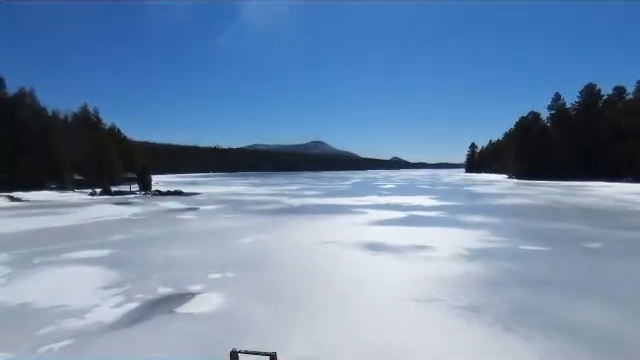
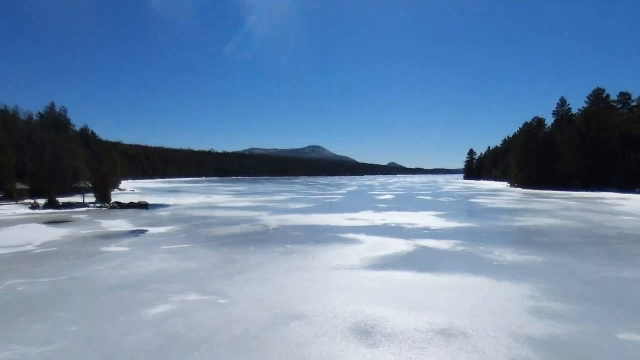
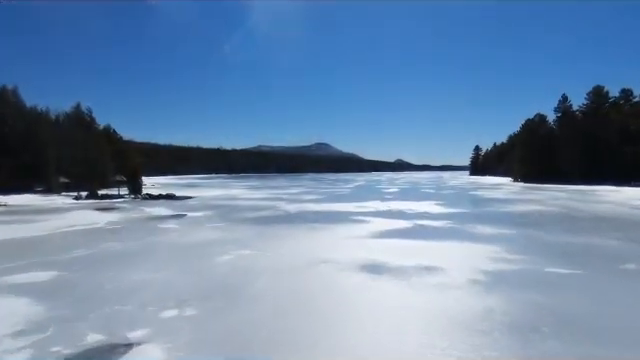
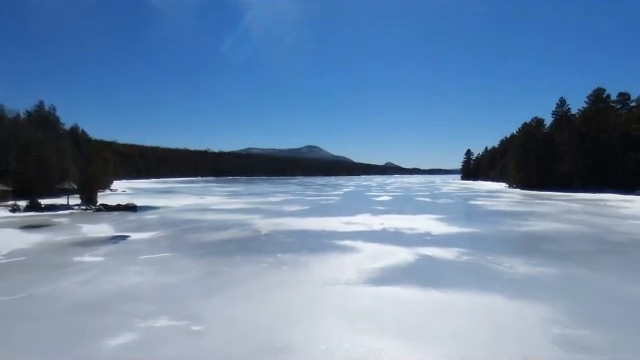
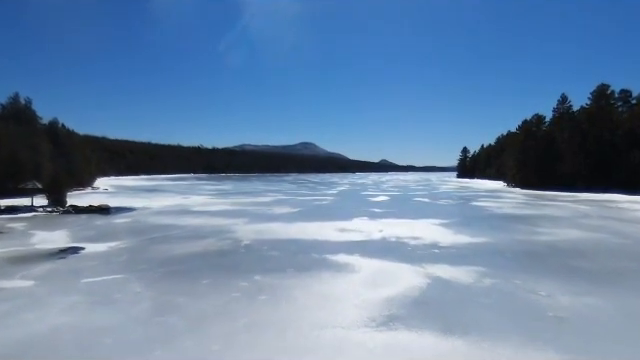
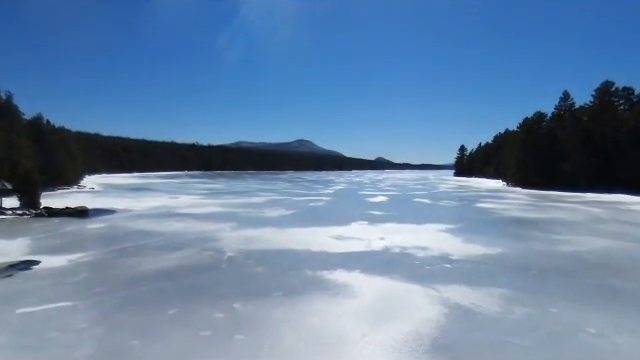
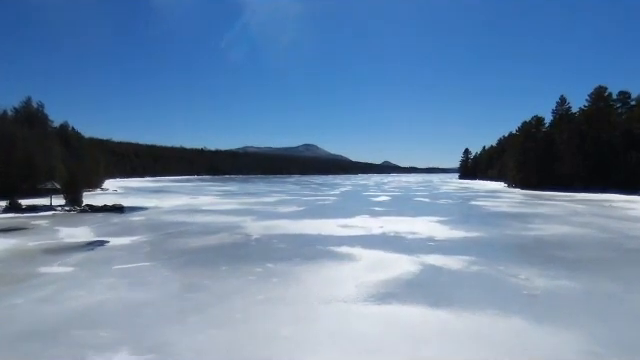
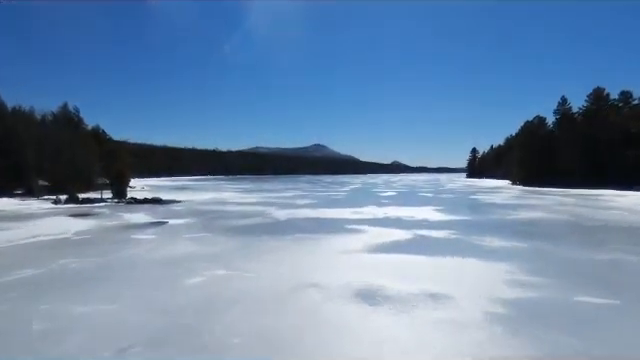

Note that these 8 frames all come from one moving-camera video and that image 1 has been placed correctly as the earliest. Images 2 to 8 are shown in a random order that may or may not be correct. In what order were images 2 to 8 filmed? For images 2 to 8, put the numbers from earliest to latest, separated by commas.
3, 8, 2, 4, 7, 5, 6
